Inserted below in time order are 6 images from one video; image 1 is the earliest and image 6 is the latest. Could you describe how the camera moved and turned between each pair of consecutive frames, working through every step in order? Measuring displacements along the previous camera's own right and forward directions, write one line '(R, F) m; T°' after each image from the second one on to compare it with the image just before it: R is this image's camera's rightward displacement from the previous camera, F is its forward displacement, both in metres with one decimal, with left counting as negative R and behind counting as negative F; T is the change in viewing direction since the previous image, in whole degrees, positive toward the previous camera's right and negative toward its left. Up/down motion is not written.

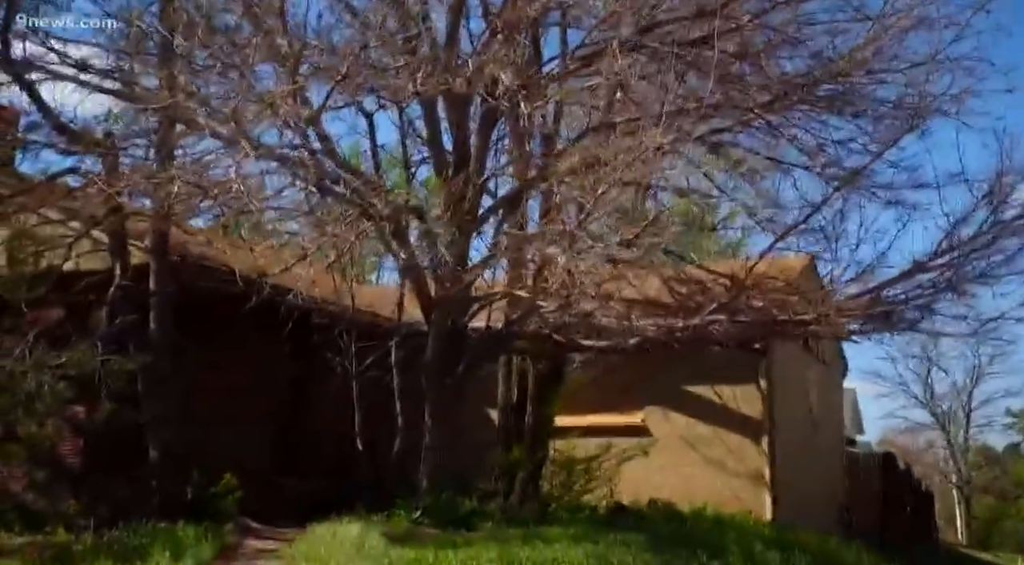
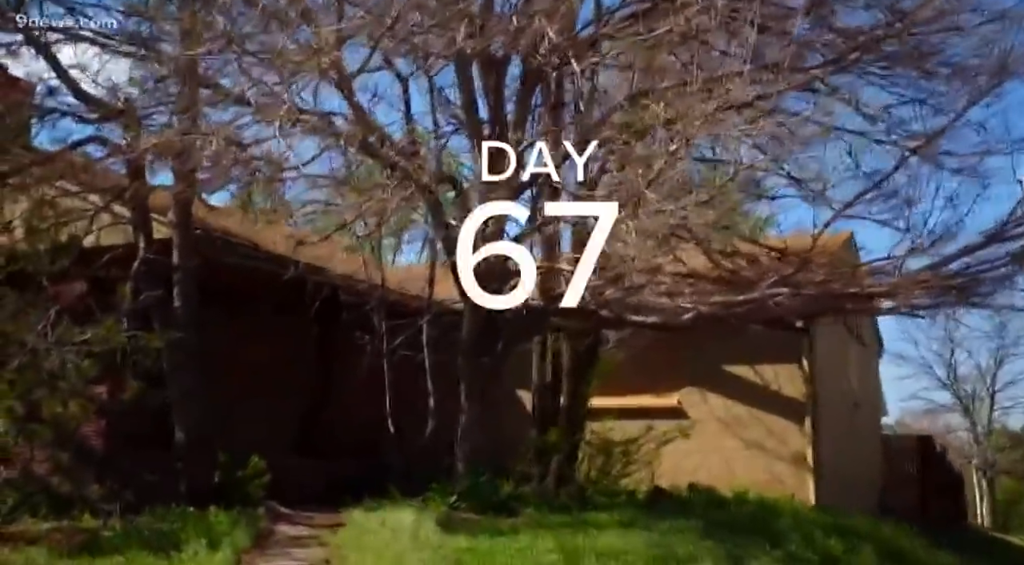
(-0.3, +0.5) m; -1°
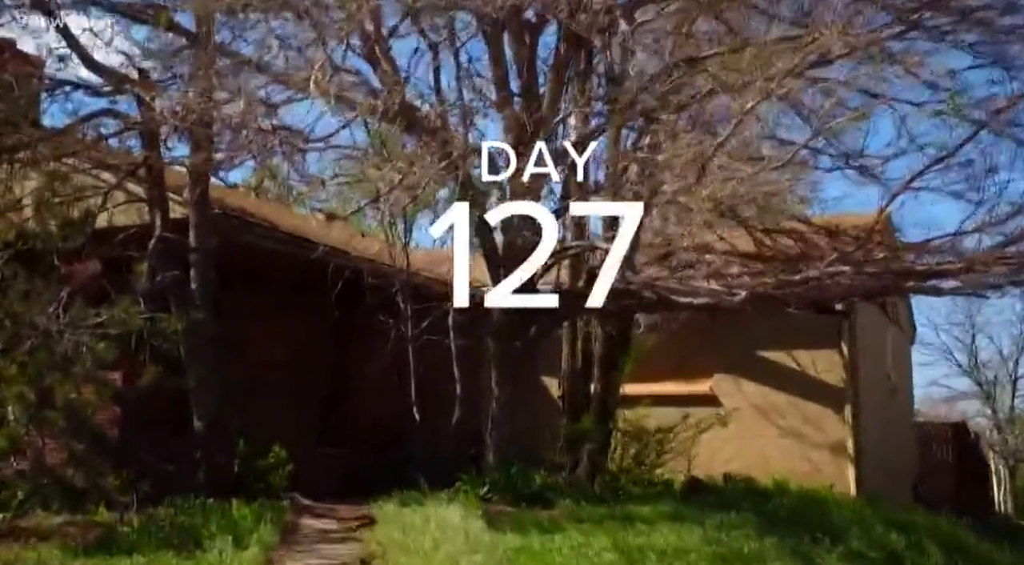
(-0.3, +0.5) m; 0°
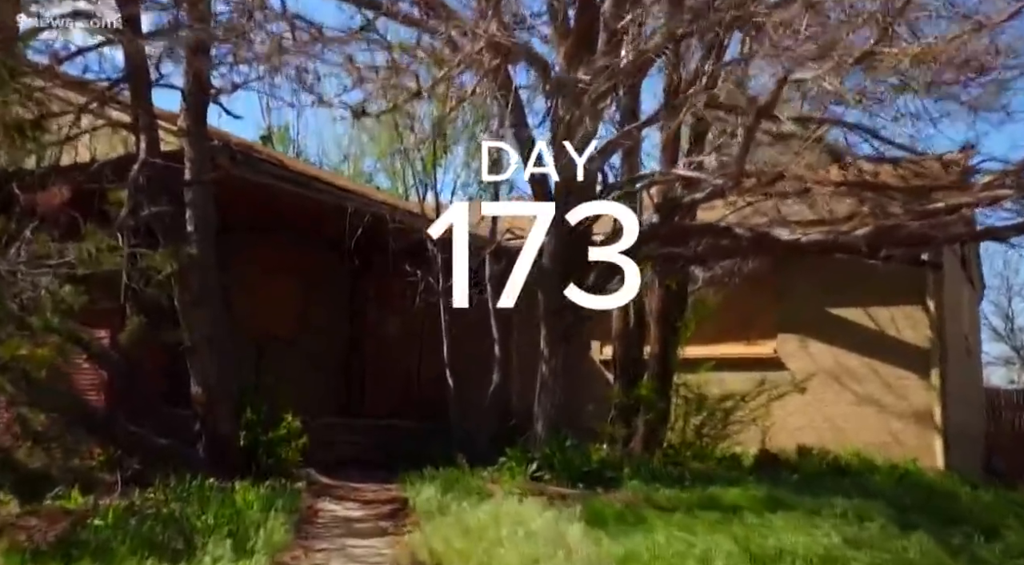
(-0.4, +1.6) m; -1°
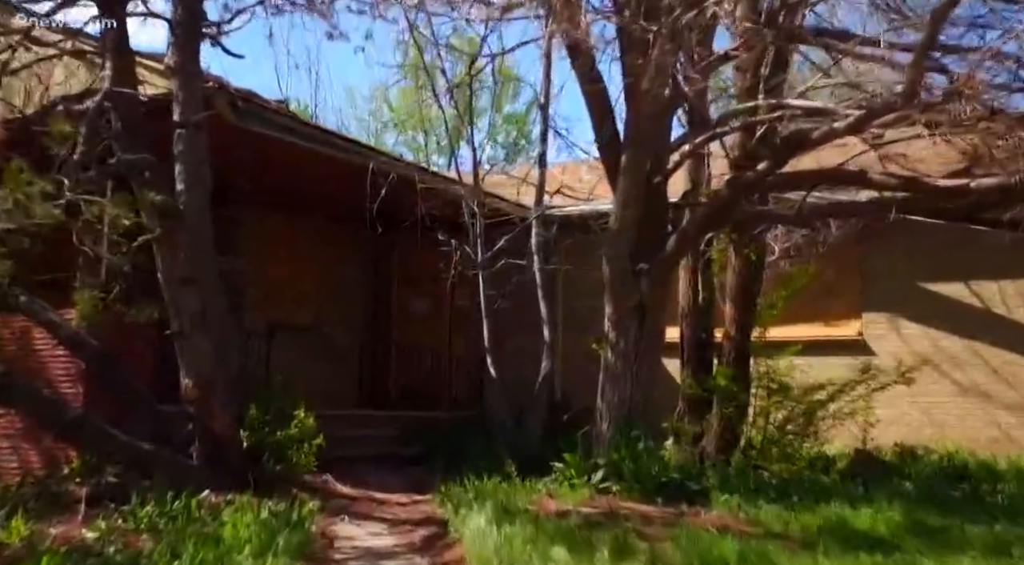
(-0.3, +1.7) m; -1°
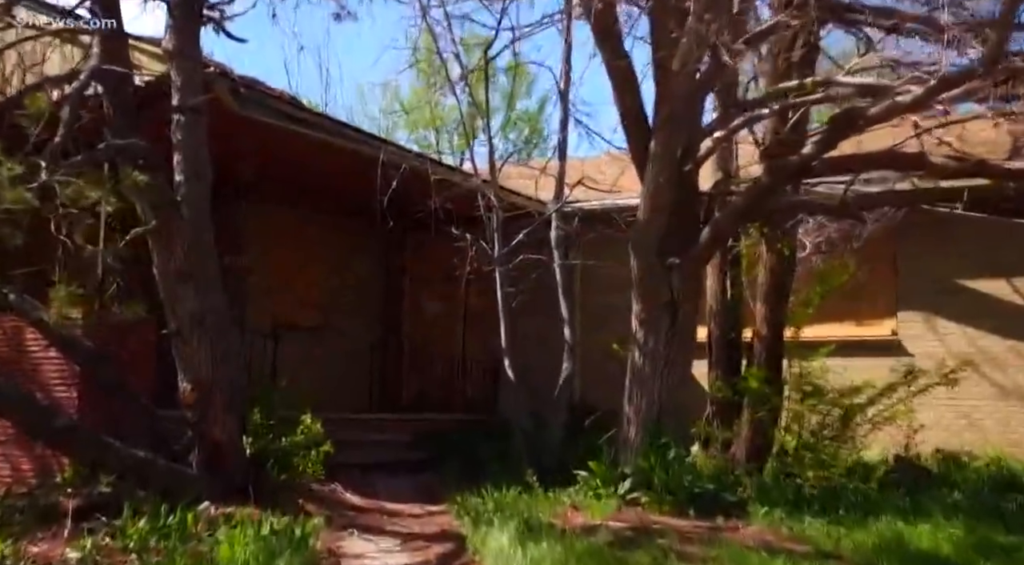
(-0.1, +0.5) m; -1°
